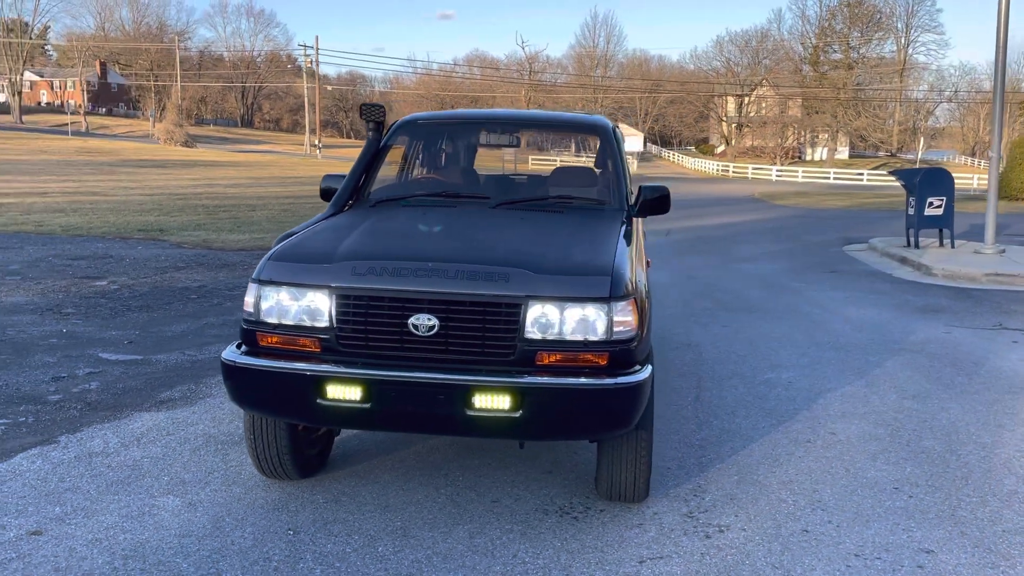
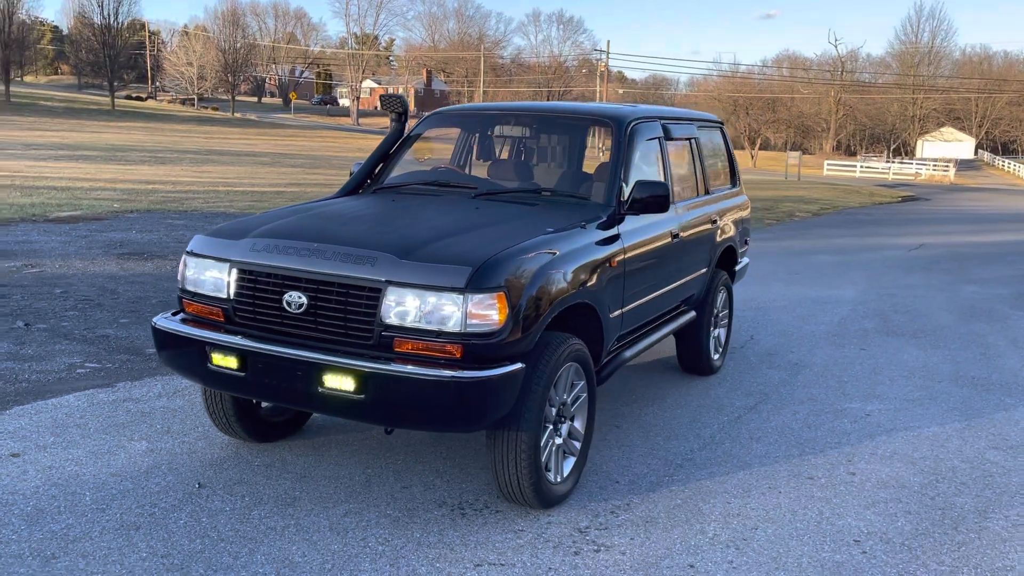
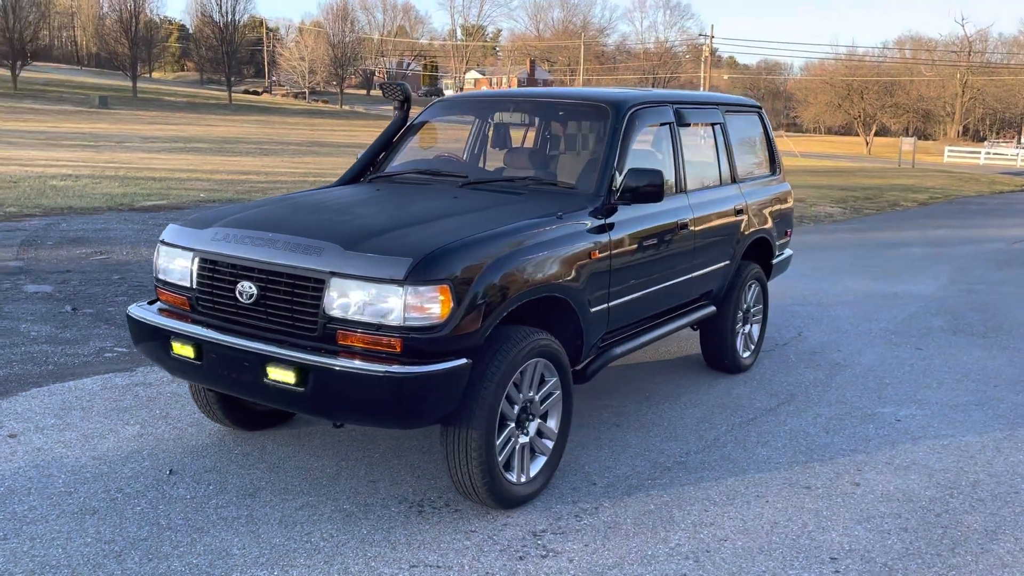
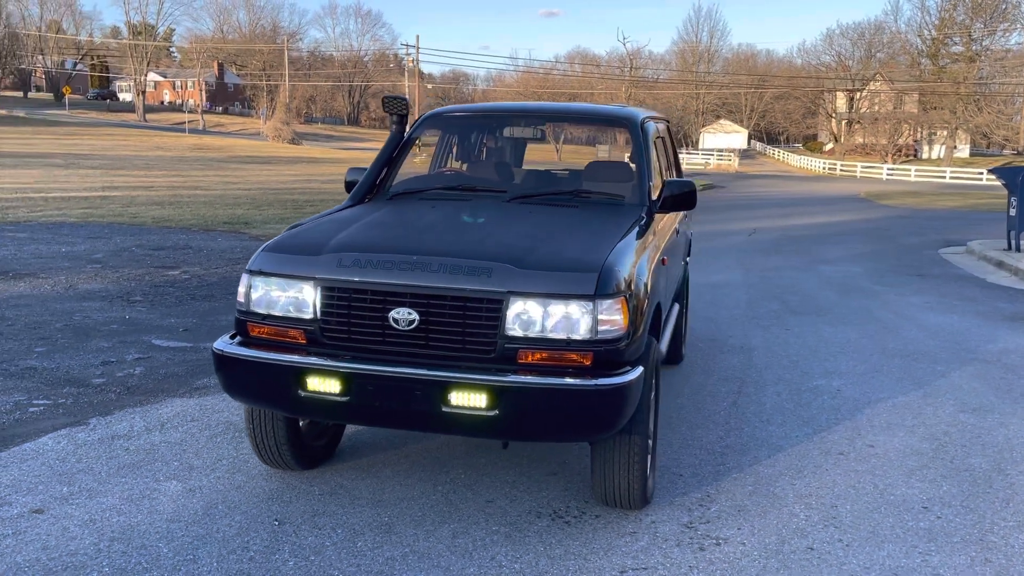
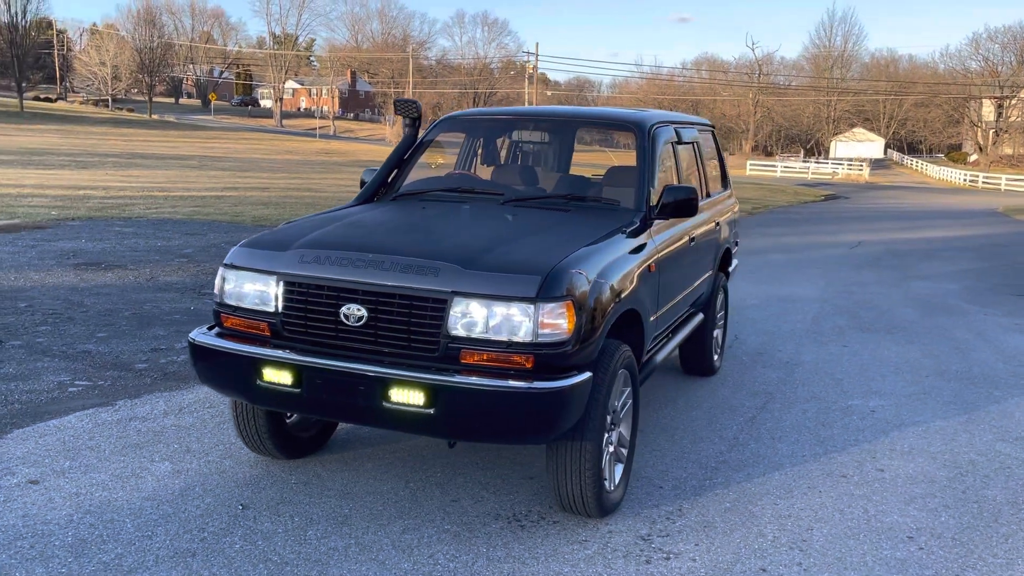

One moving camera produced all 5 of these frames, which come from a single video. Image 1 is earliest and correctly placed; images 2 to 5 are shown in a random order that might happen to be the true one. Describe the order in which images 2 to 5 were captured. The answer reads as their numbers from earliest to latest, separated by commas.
4, 5, 2, 3
